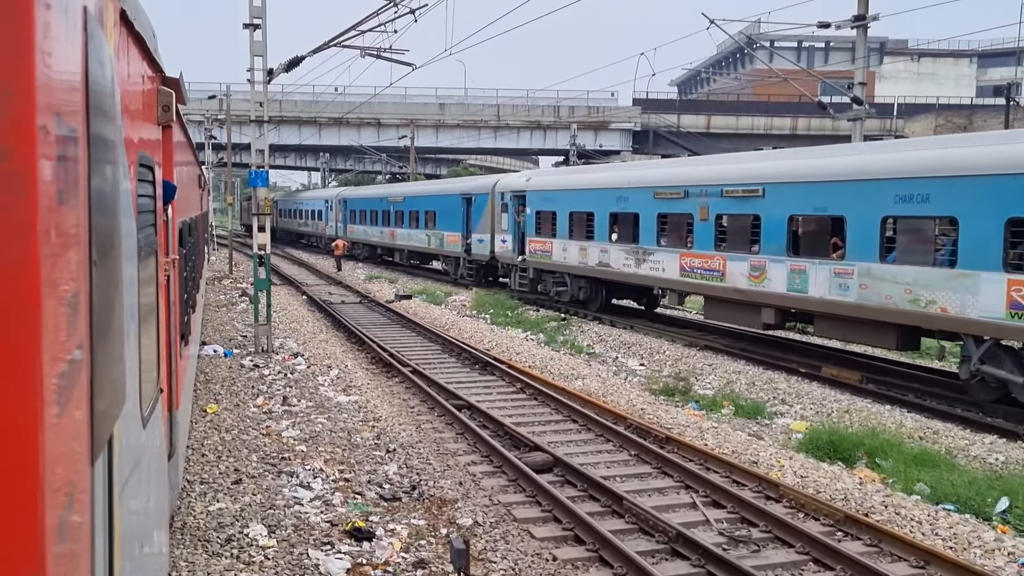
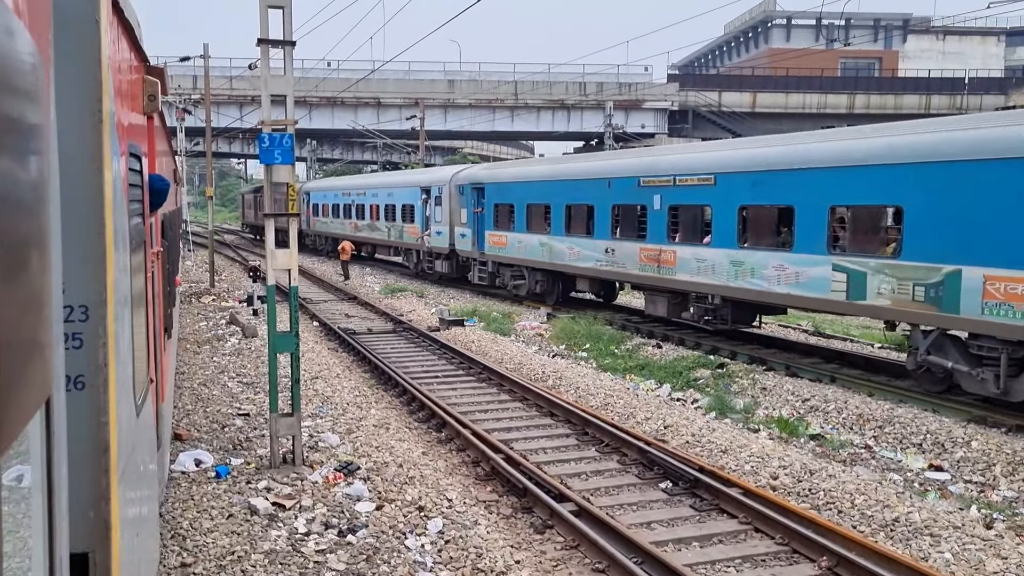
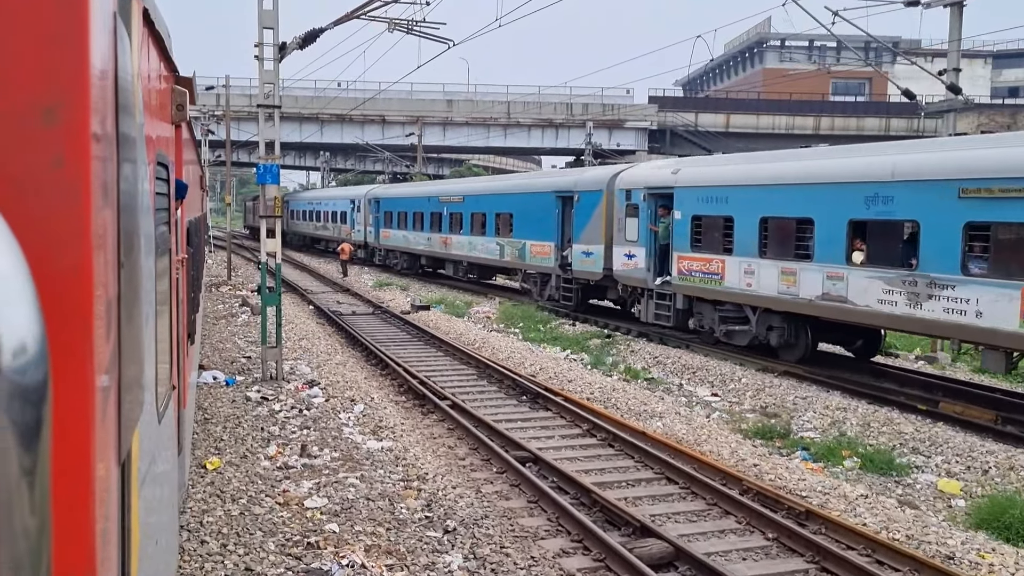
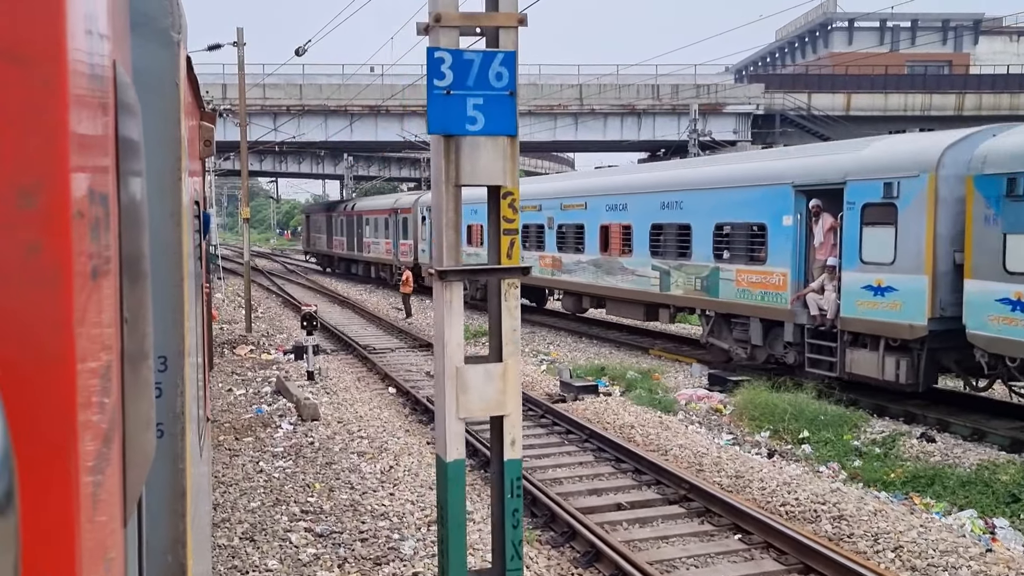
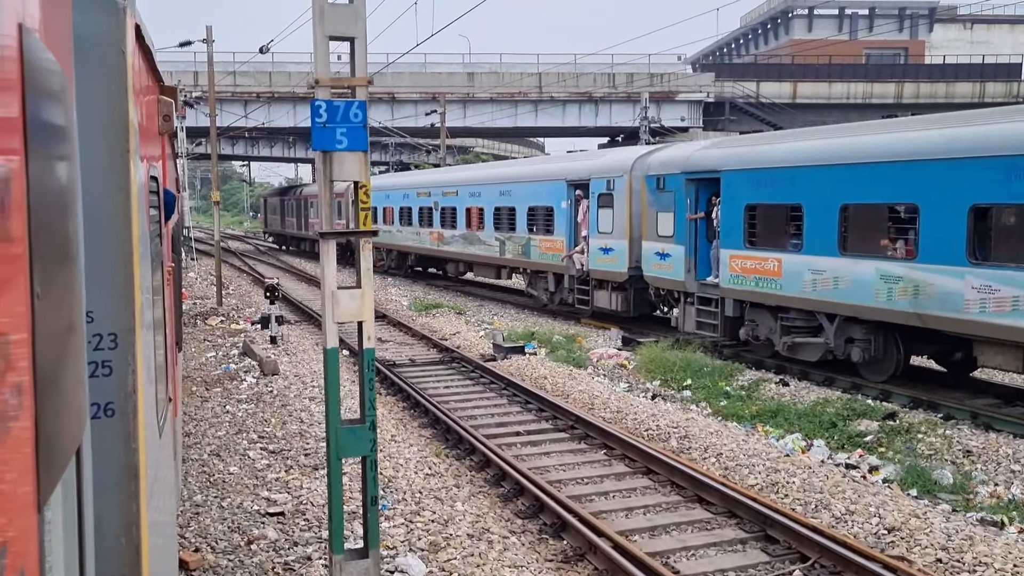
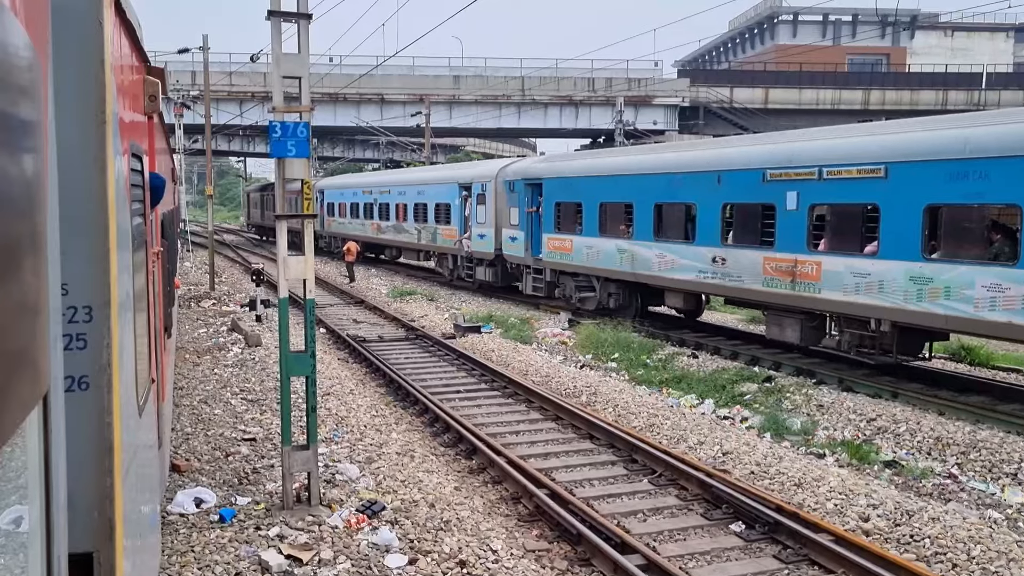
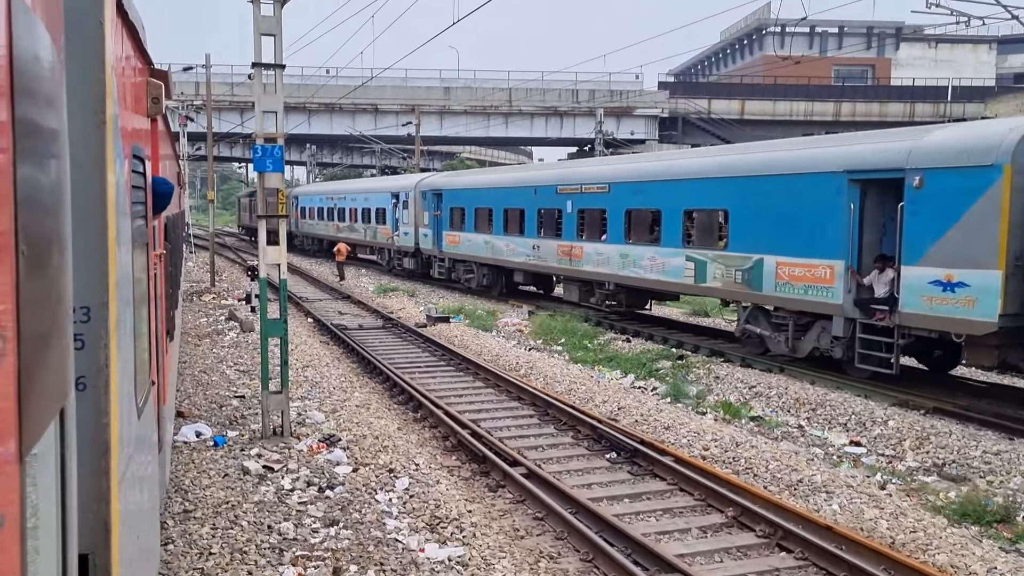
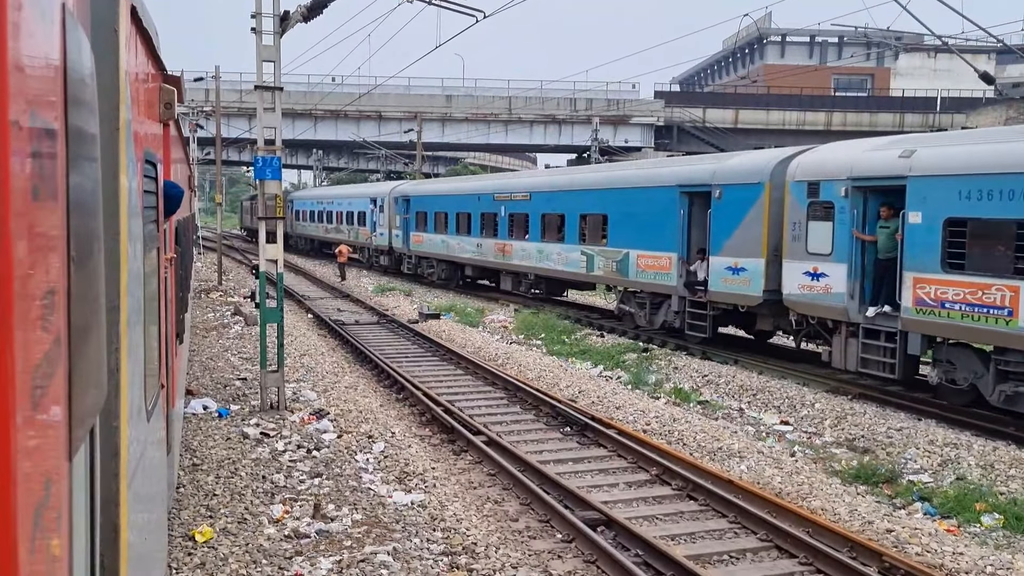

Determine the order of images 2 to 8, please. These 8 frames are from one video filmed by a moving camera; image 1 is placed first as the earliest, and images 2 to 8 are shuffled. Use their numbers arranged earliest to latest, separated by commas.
3, 8, 7, 2, 6, 5, 4
